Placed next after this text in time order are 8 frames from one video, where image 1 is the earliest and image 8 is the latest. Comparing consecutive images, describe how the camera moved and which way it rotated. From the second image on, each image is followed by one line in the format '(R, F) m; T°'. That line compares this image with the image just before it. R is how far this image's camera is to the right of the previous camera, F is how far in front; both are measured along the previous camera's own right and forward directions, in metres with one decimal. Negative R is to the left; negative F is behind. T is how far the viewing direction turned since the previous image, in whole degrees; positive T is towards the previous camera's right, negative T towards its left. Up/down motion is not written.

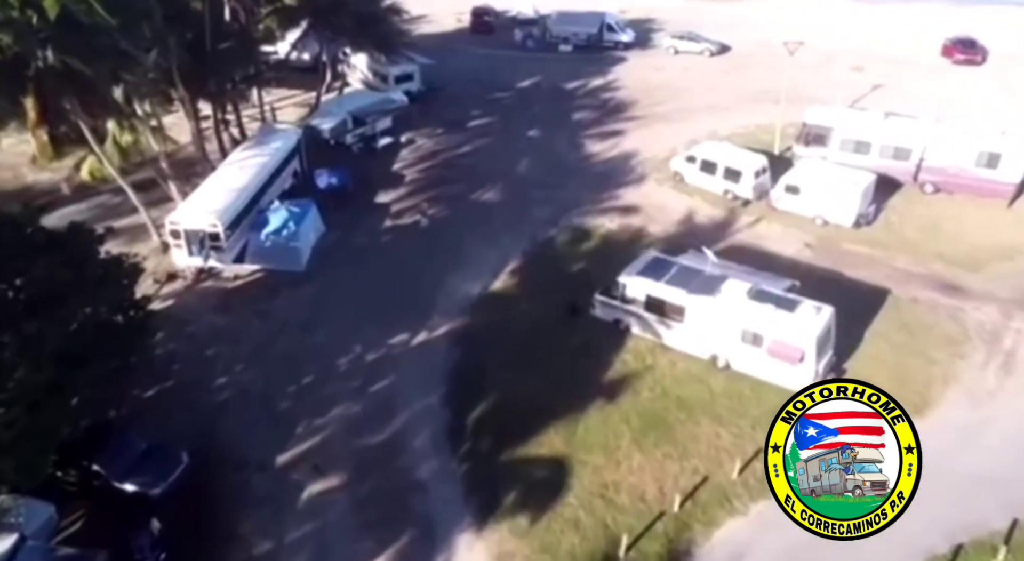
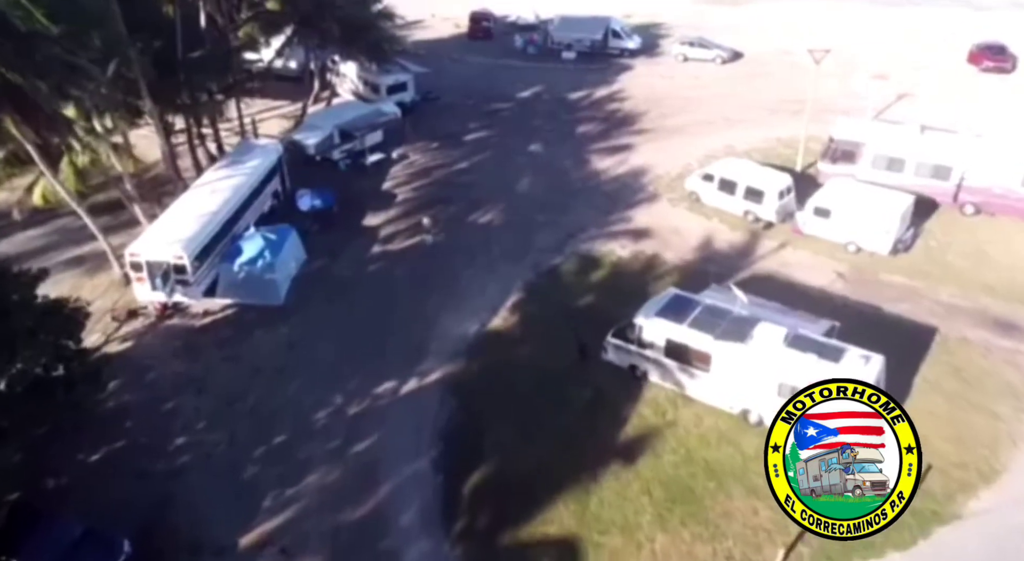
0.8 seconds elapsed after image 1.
(0.0, +2.8) m; 0°
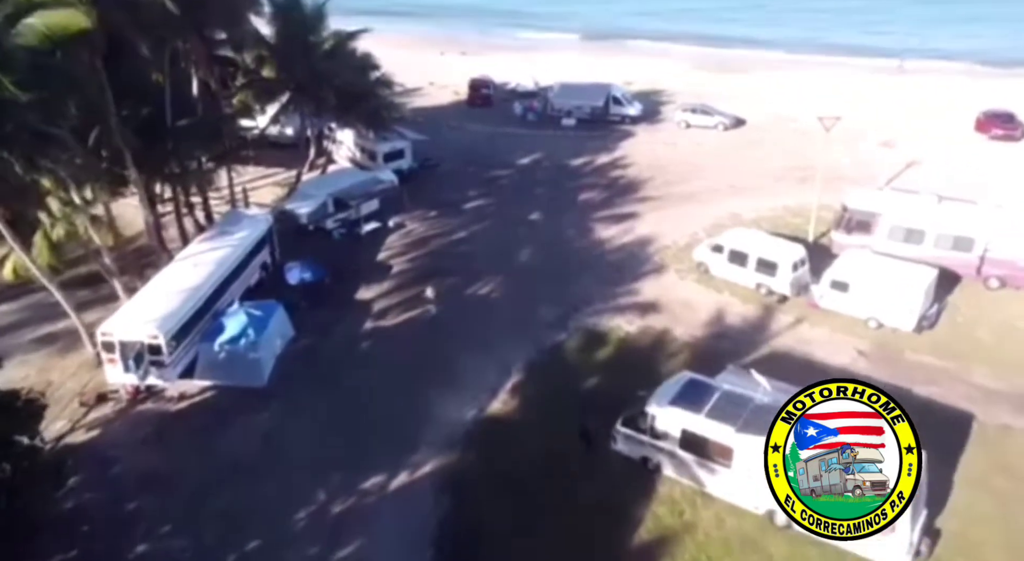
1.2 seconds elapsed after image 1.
(0.0, +1.5) m; 0°
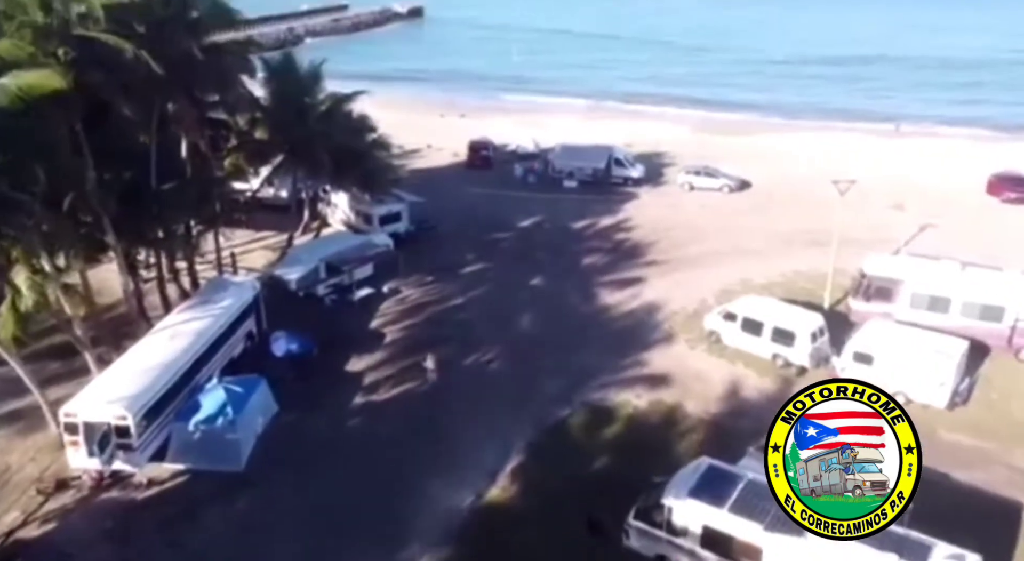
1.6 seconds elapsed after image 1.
(0.0, +1.6) m; 0°
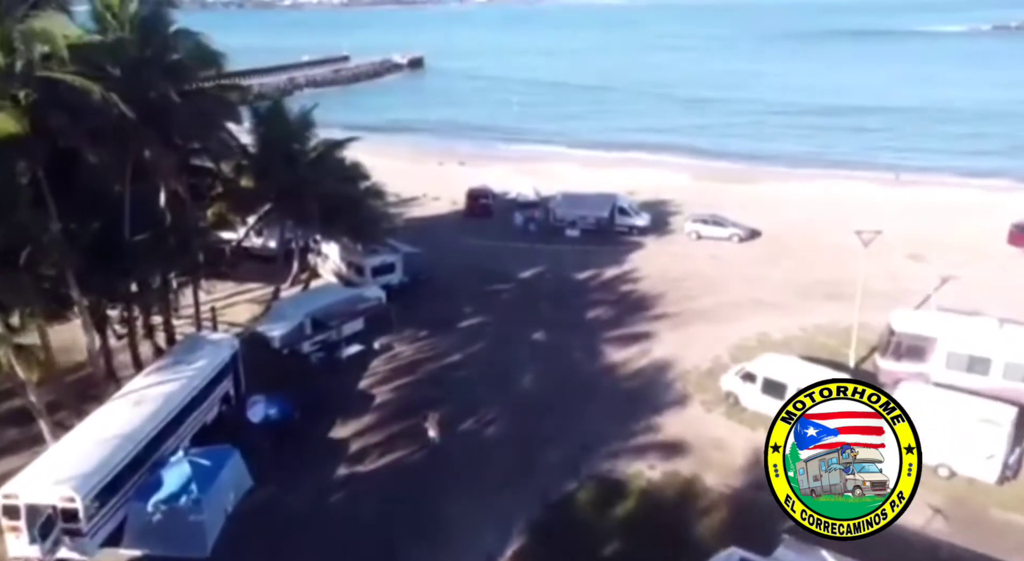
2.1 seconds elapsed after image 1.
(0.0, +2.1) m; 0°
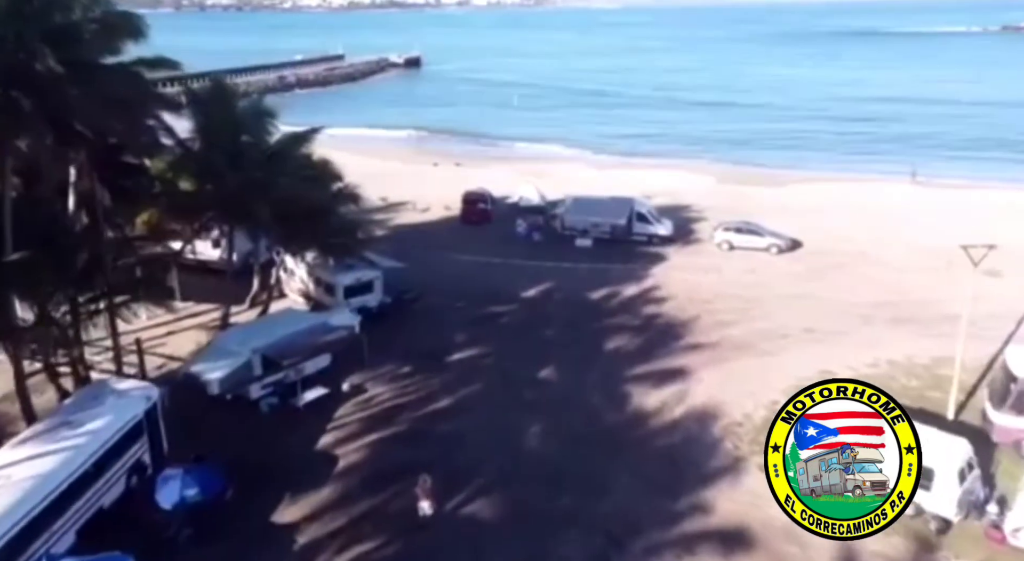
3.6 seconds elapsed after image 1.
(-0.1, +6.2) m; 0°
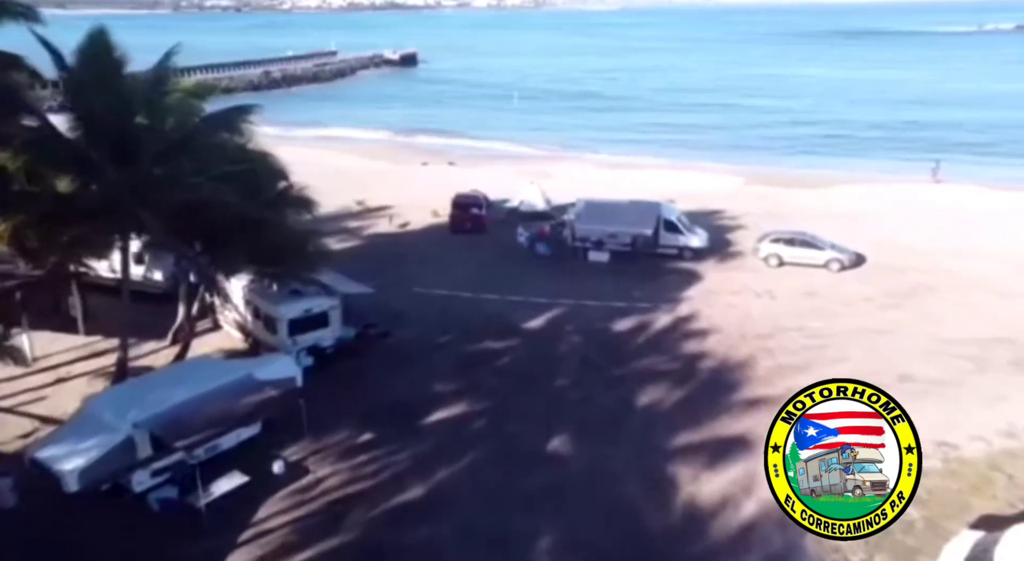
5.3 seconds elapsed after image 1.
(0.0, +7.1) m; 0°
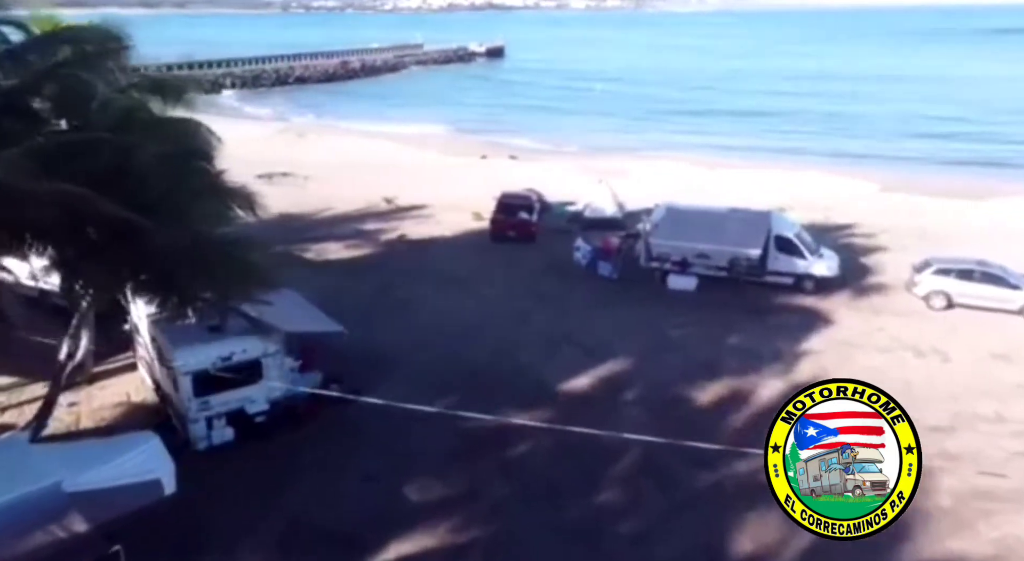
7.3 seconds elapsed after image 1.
(+1.0, +8.2) m; -6°
